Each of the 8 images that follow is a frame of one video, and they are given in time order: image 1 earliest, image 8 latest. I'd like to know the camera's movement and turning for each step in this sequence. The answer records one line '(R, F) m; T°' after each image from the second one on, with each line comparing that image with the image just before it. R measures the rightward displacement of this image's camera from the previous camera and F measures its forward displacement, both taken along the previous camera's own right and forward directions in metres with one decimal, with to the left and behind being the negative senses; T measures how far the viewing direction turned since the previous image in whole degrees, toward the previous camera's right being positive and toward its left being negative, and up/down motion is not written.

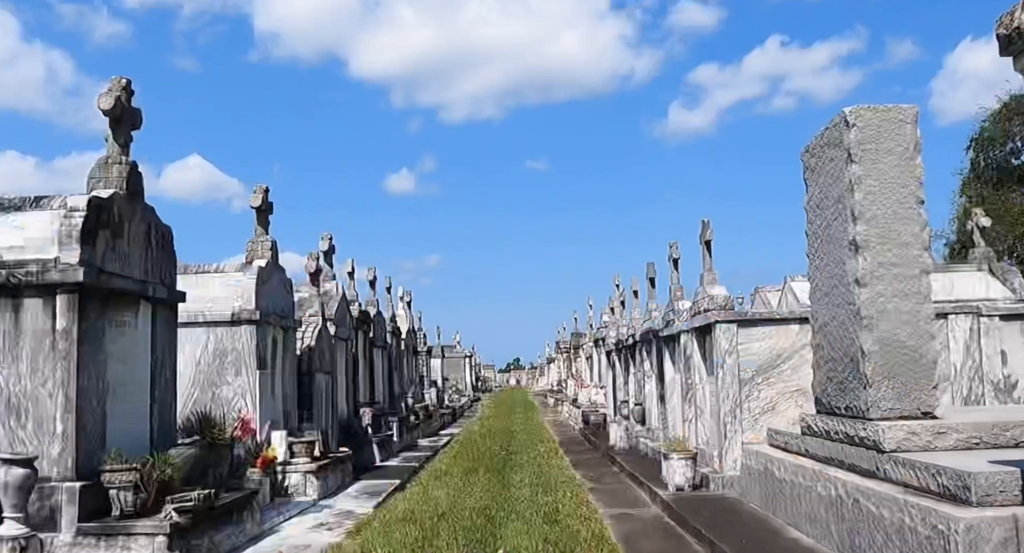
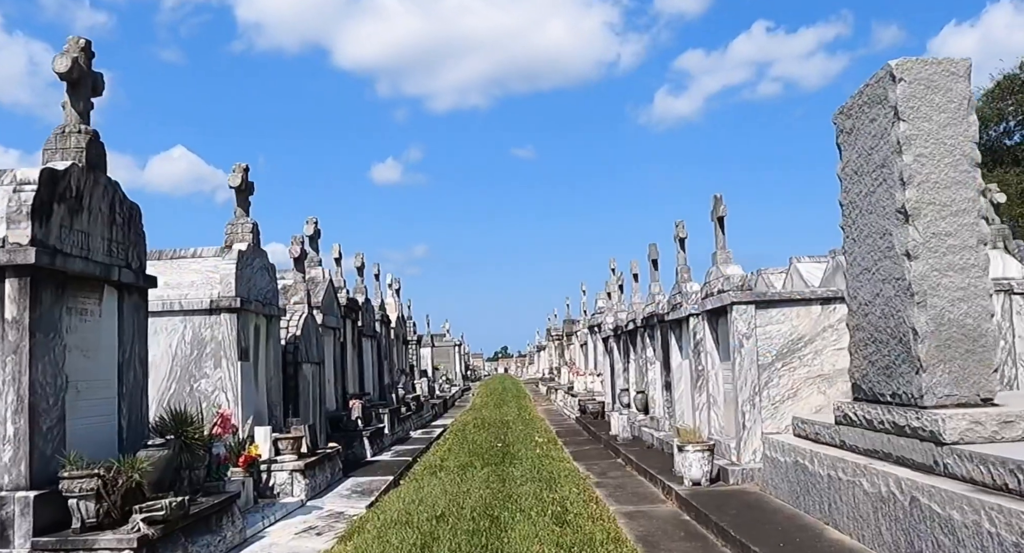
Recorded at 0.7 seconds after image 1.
(-0.1, +0.7) m; +1°
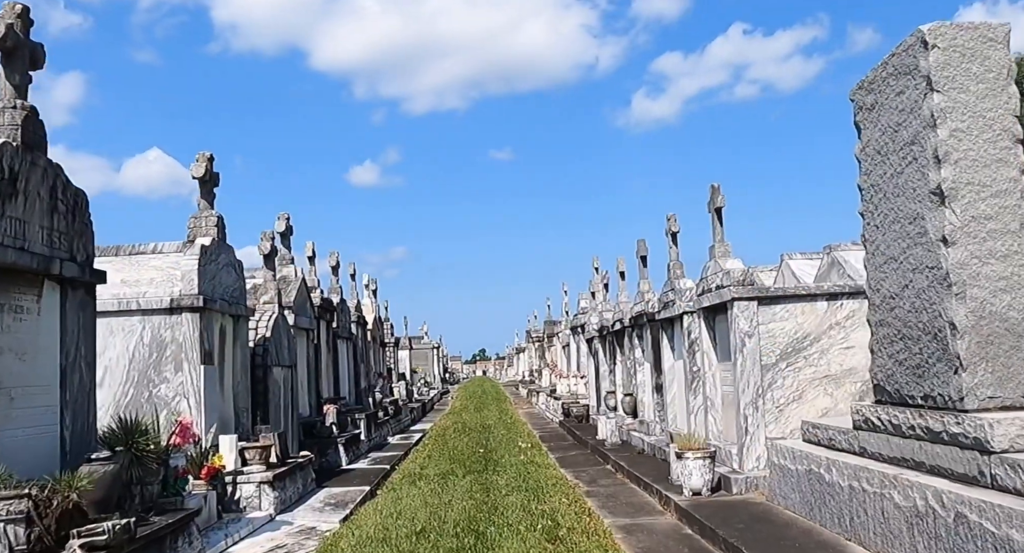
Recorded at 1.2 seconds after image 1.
(-0.1, +0.7) m; +1°
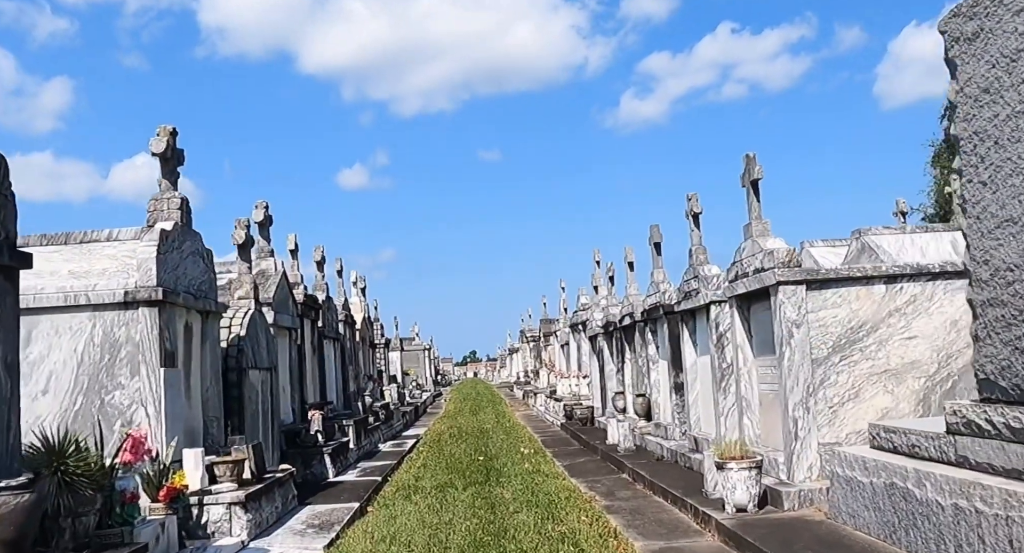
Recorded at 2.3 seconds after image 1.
(-0.2, +1.2) m; +1°
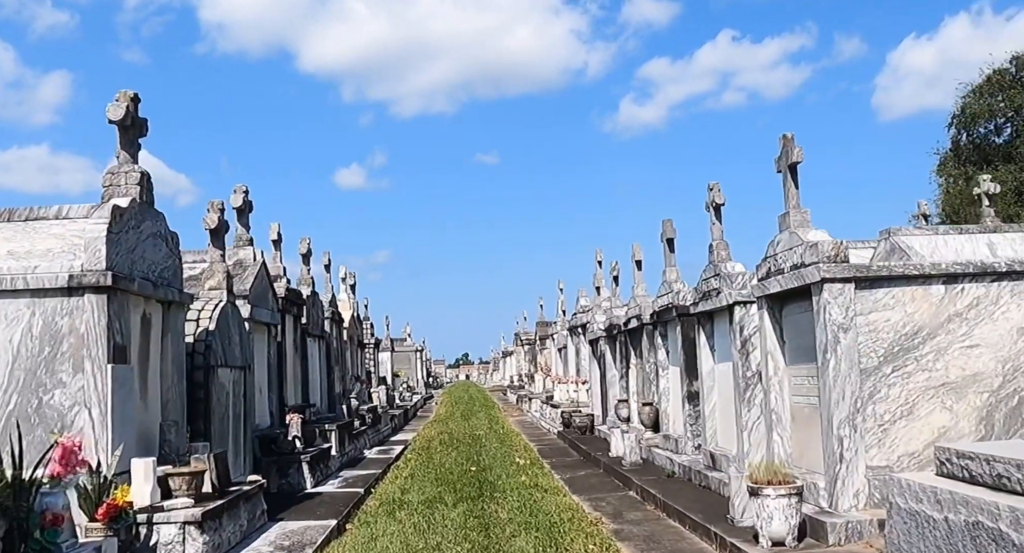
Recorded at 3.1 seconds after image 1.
(-0.1, +1.0) m; 0°
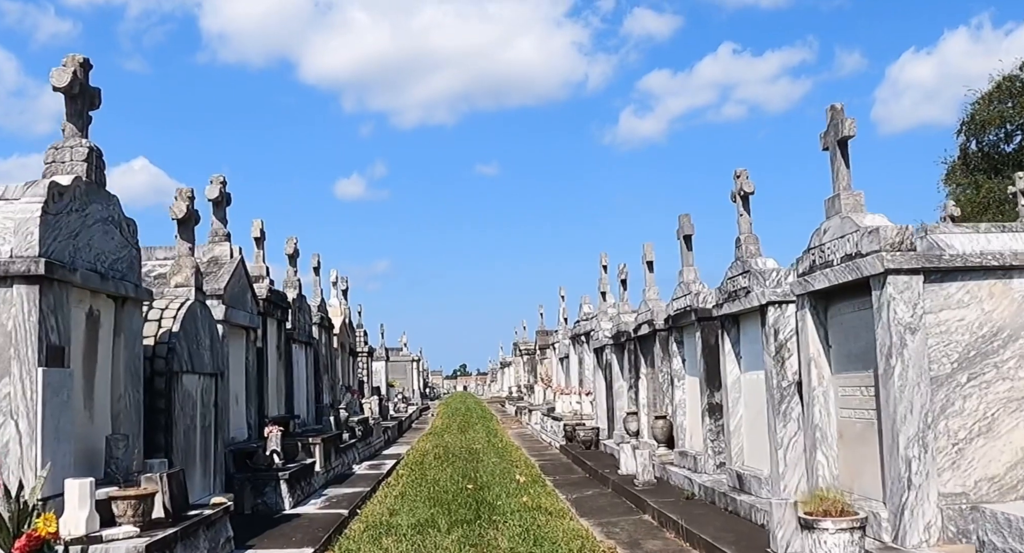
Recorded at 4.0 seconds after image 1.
(0.0, +1.0) m; 0°
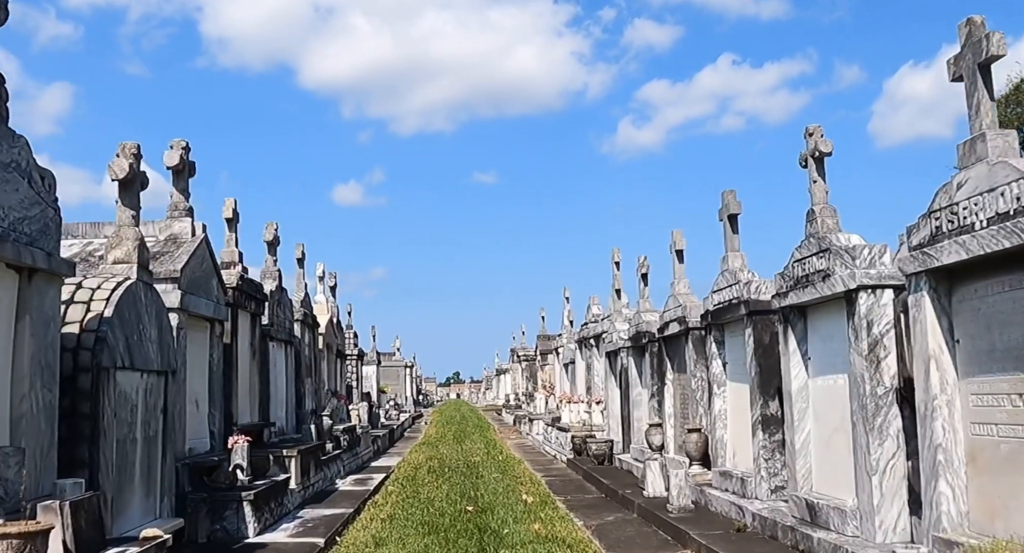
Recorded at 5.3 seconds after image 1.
(-0.2, +1.6) m; 0°
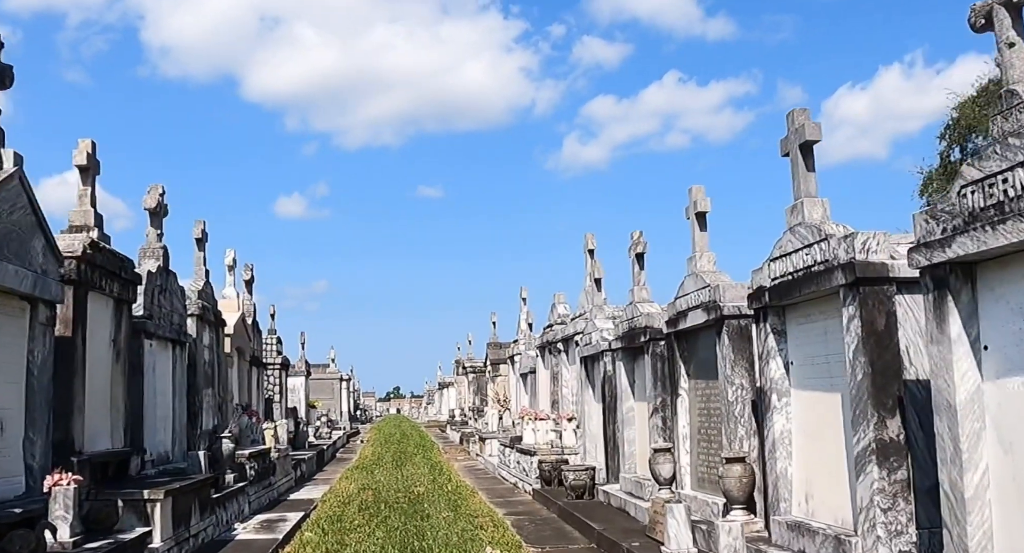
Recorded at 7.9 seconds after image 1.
(-0.2, +2.9) m; +3°
